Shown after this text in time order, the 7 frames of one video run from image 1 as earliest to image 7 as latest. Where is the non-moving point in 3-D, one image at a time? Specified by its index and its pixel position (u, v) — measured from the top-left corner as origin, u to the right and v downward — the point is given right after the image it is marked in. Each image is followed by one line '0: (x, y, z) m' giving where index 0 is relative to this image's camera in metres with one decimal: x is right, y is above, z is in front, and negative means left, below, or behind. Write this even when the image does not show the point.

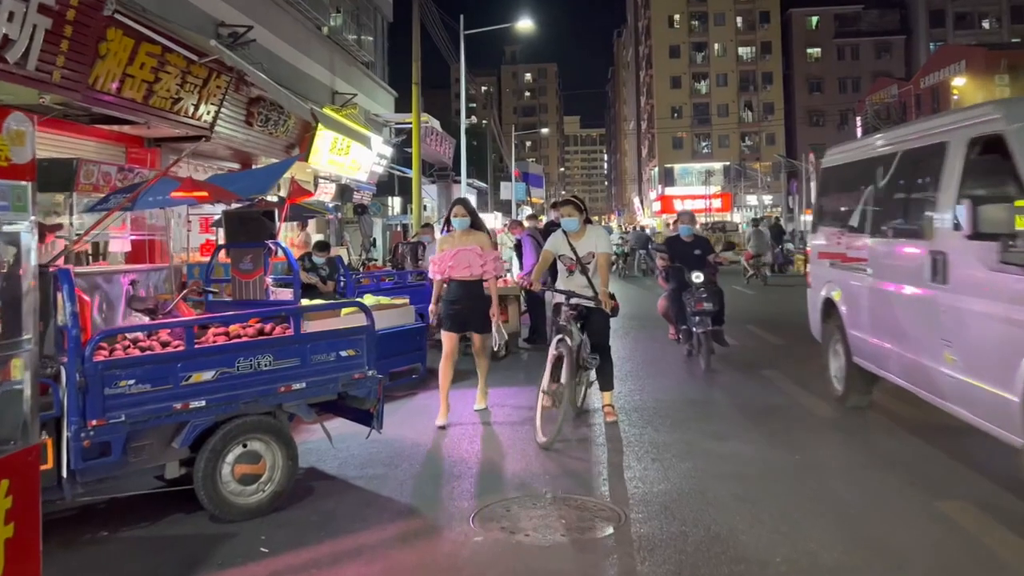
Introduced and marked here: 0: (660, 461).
0: (+1.1, -1.3, +6.1) m
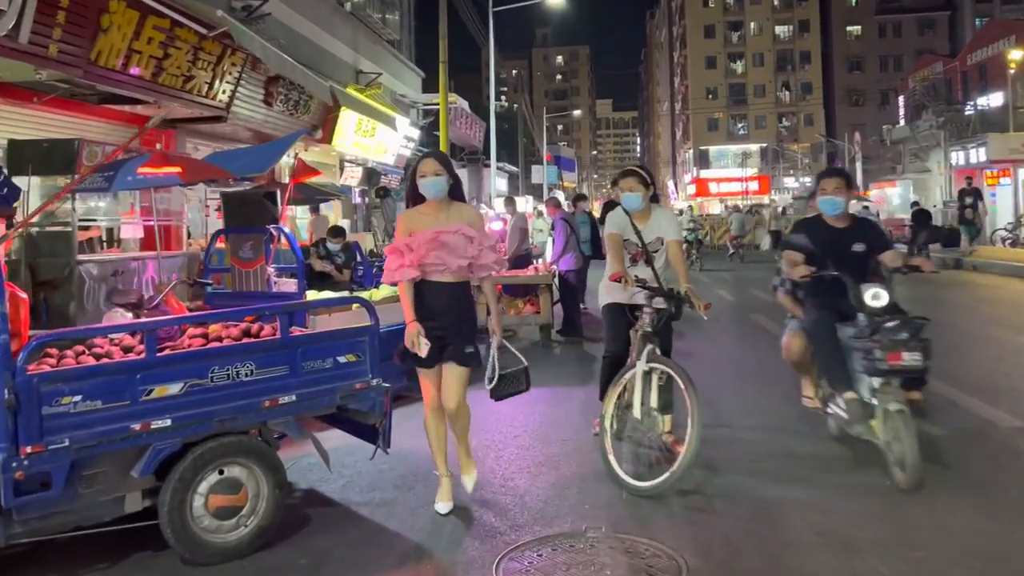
0: (+1.3, -1.3, +5.1) m
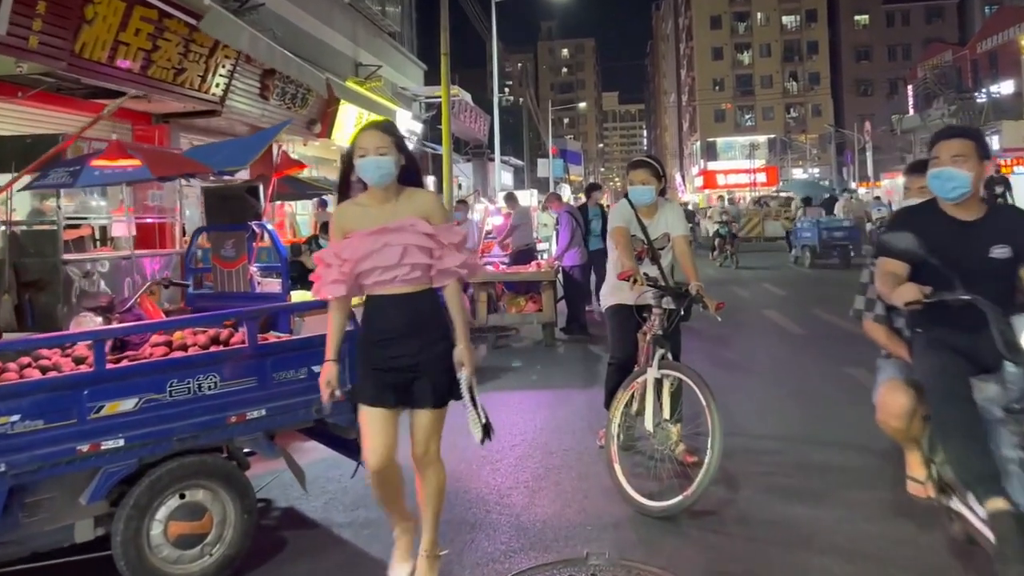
0: (+1.3, -1.3, +4.6) m
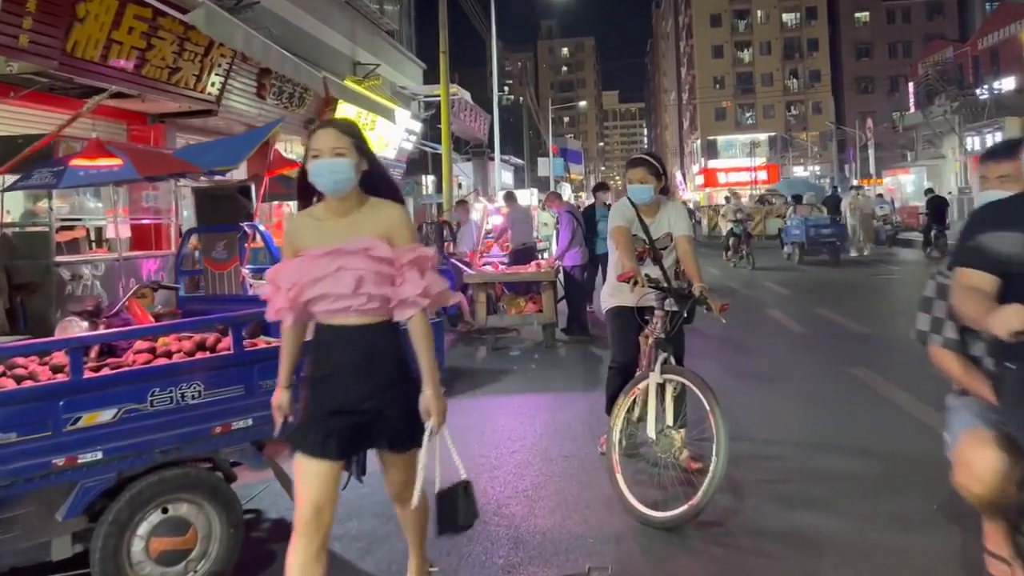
0: (+1.3, -1.3, +4.5) m
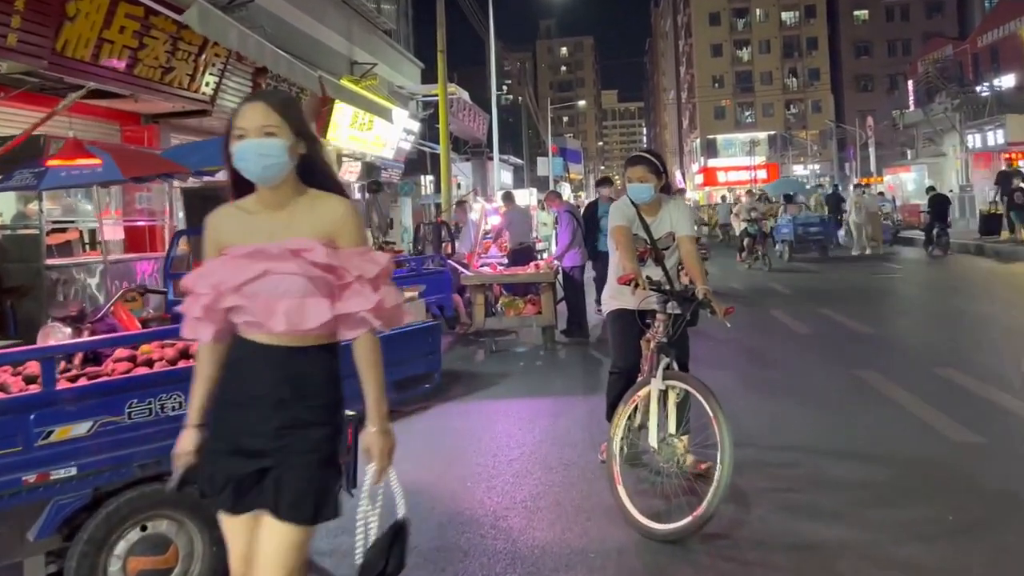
0: (+1.3, -1.3, +4.3) m
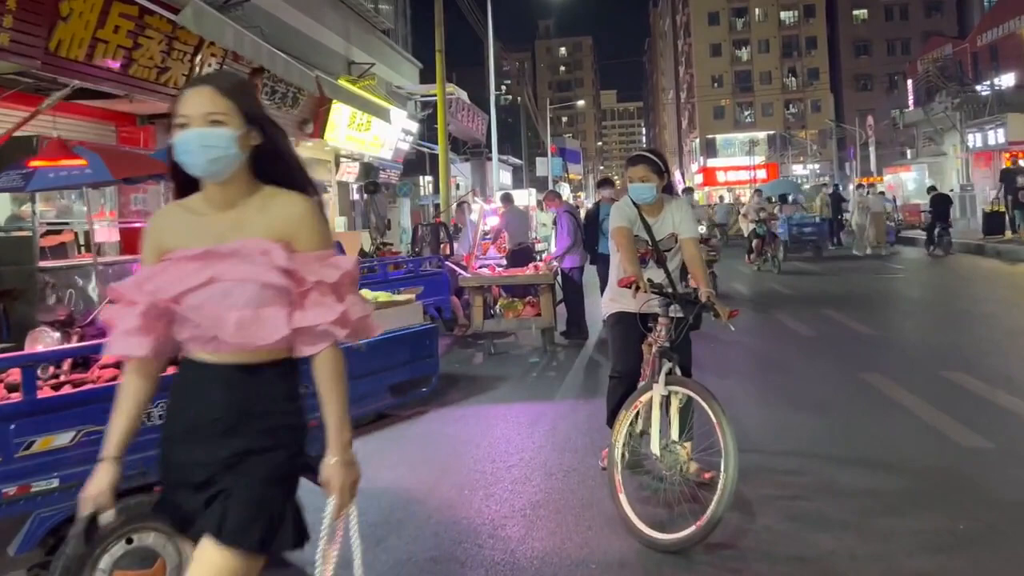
0: (+1.2, -1.3, +4.2) m
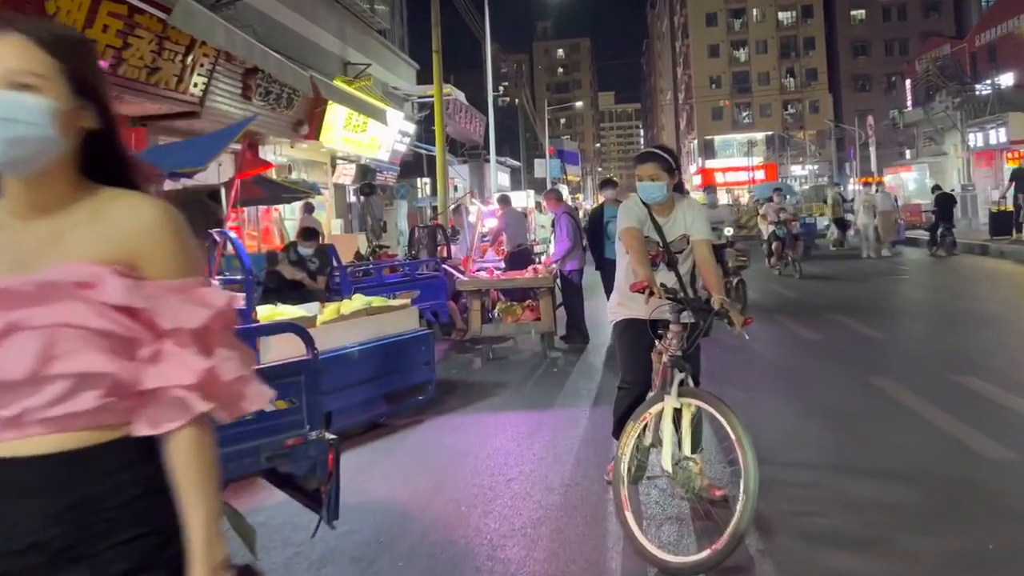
0: (+1.2, -1.3, +3.9) m
